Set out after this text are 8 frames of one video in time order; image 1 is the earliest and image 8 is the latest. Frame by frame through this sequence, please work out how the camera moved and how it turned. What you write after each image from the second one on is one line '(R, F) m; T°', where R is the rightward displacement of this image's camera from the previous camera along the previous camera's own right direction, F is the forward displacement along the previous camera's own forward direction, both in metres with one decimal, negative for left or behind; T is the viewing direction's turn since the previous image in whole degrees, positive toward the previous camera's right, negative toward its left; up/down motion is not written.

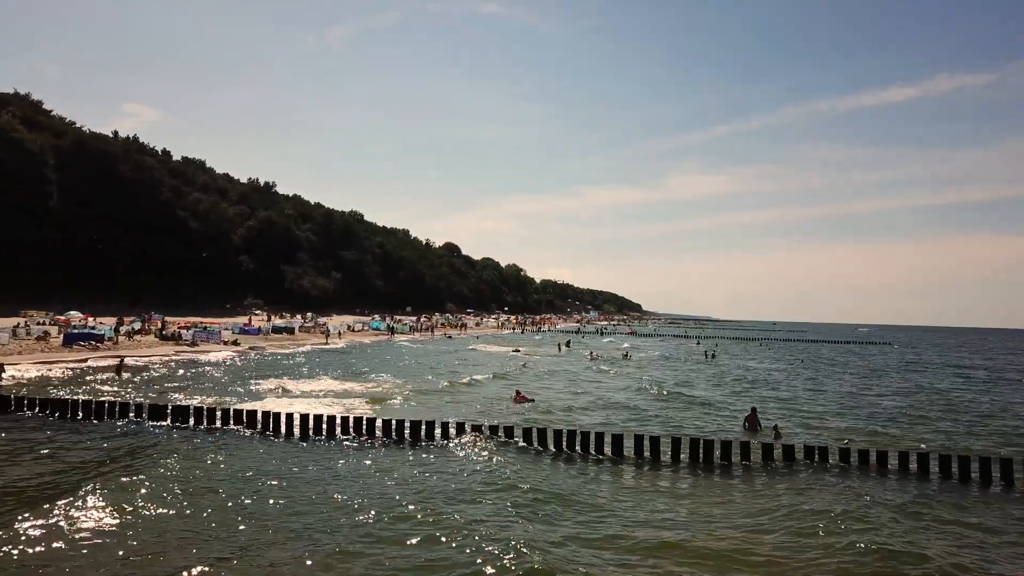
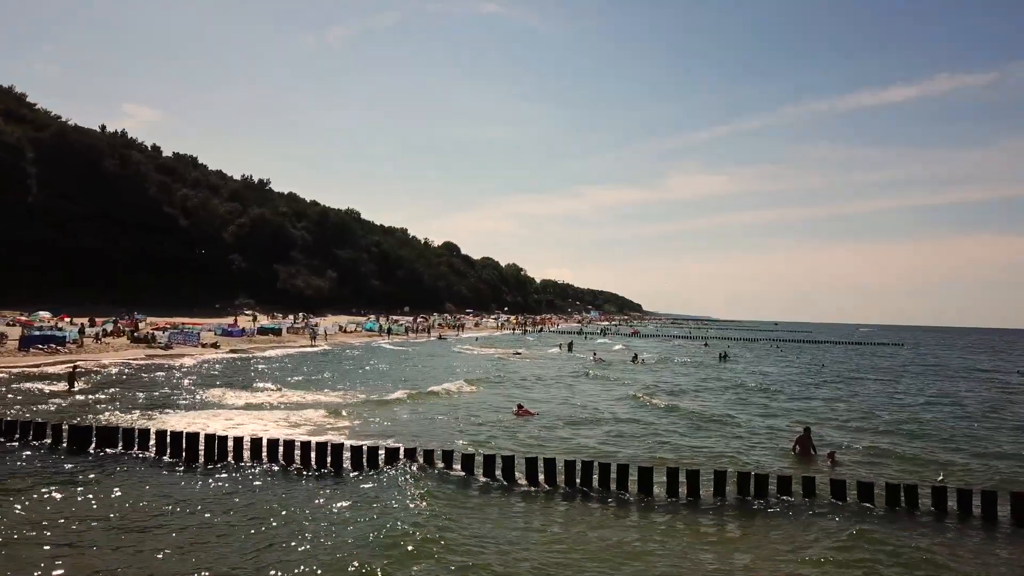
(0.0, +3.8) m; 0°
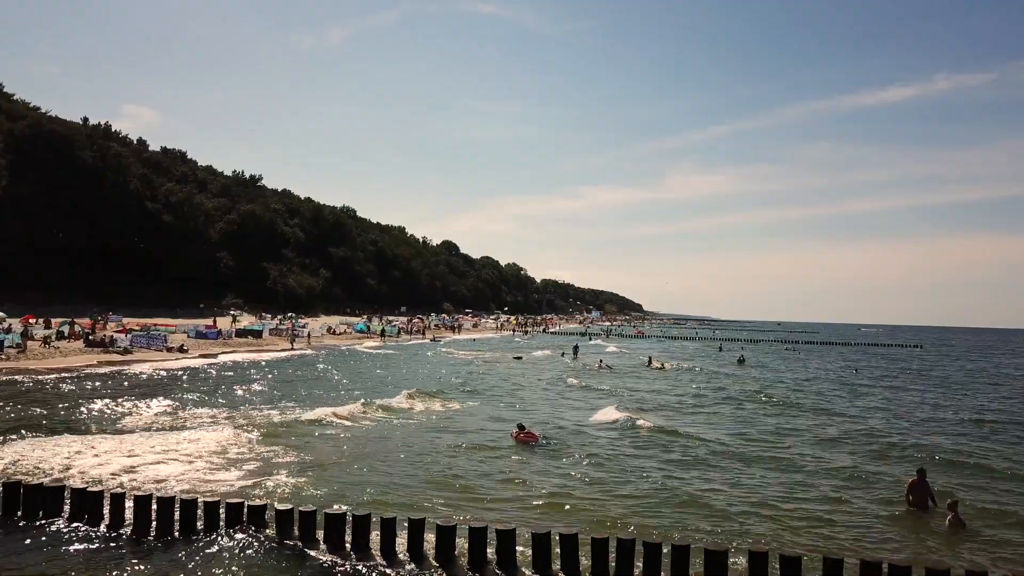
(0.0, +5.1) m; 0°
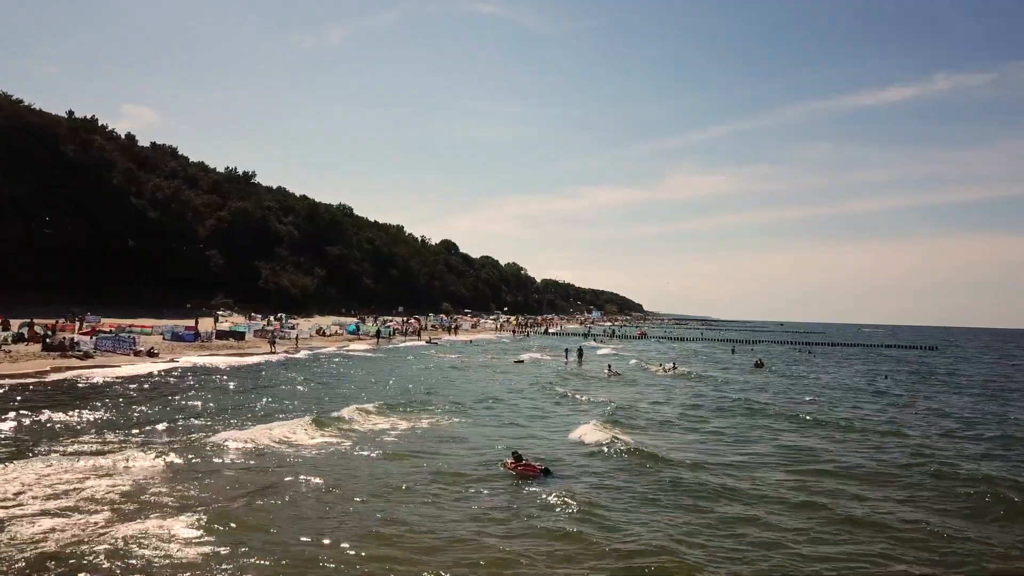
(0.0, +4.0) m; 0°
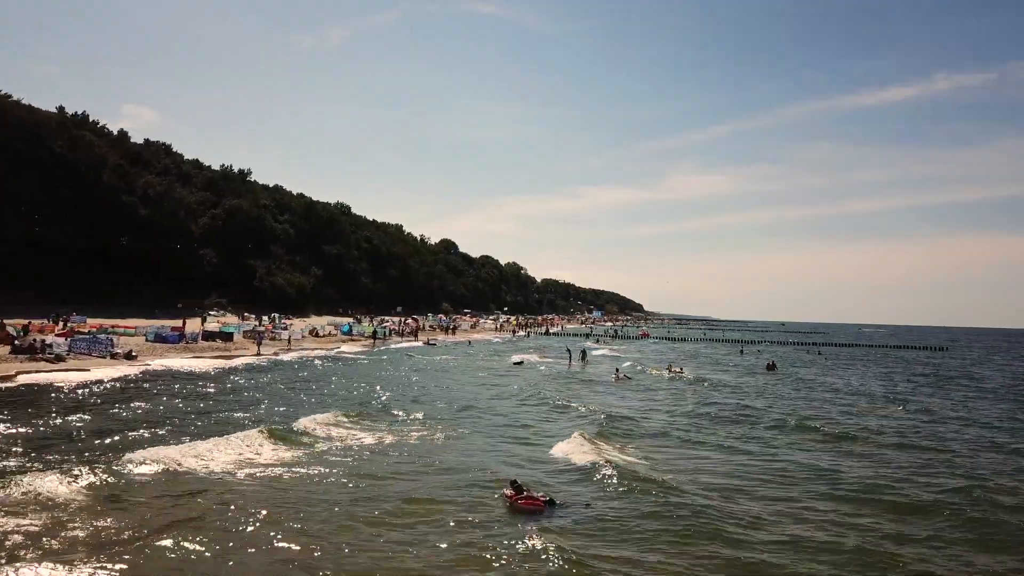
(0.0, +2.5) m; 0°
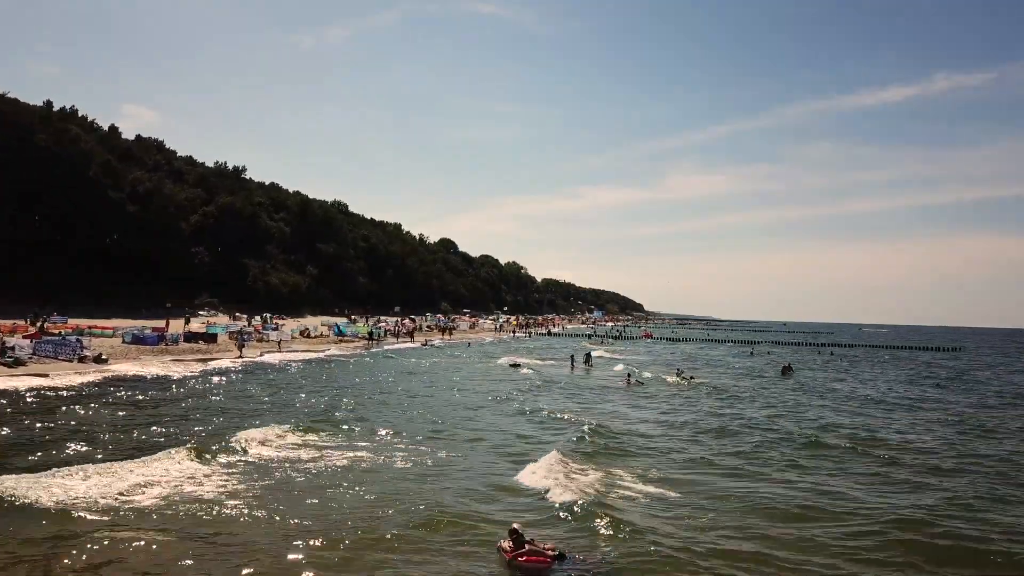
(0.0, +2.9) m; 0°
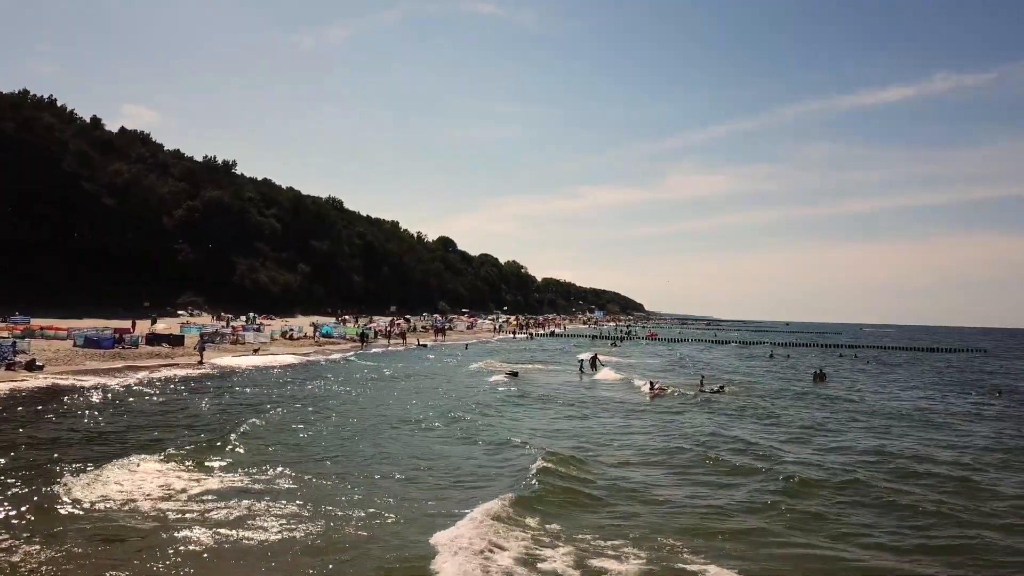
(0.0, +5.2) m; 0°
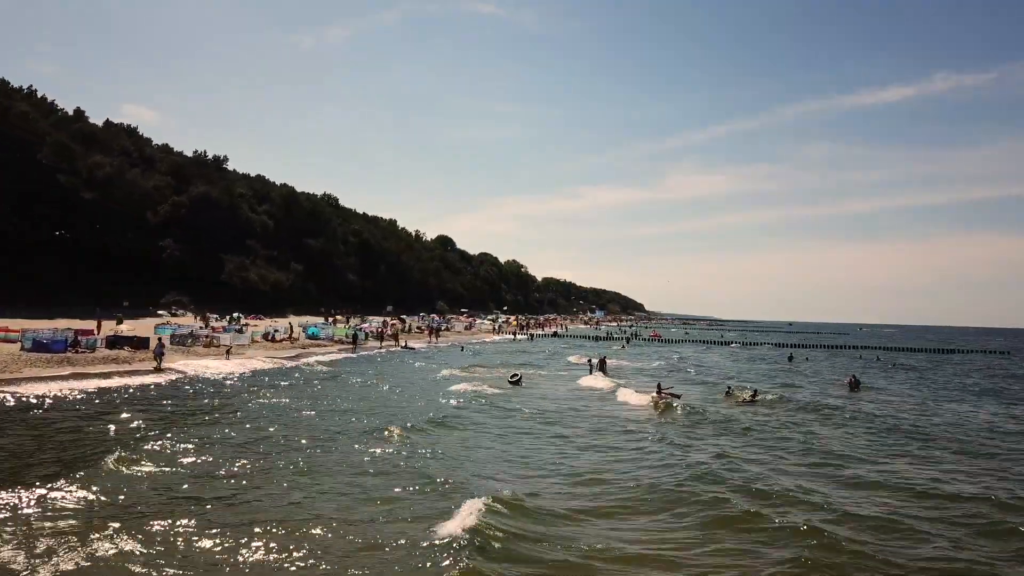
(0.0, +4.4) m; 0°
